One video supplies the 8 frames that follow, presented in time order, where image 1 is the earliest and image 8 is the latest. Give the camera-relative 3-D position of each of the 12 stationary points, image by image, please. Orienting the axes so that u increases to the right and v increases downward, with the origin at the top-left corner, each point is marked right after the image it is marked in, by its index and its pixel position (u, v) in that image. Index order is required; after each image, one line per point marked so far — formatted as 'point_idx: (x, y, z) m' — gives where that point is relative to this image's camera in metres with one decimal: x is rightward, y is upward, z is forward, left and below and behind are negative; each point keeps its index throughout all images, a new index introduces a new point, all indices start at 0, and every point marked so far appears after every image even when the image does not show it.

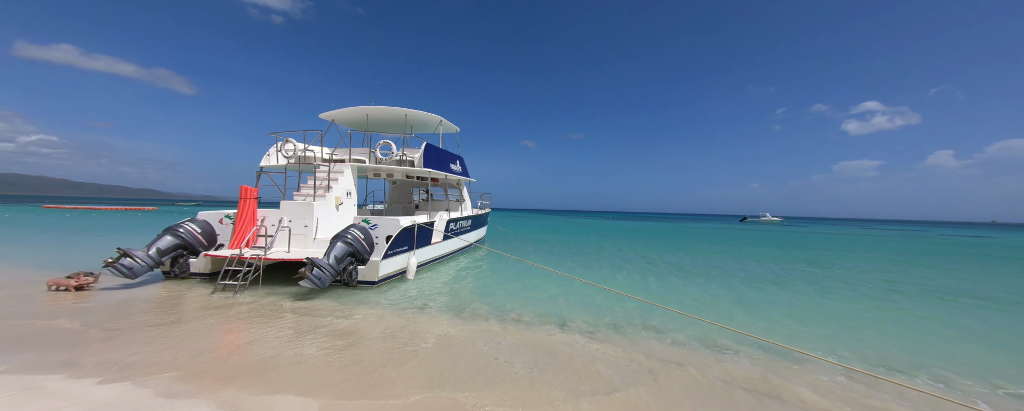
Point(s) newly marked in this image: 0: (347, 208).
0: (-4.6, 0.0, +8.4) m
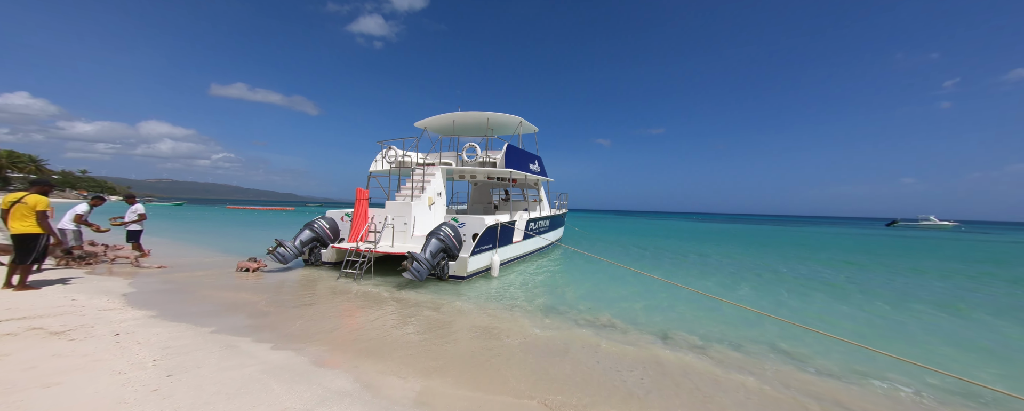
0: (-2.3, 0.0, +9.2) m
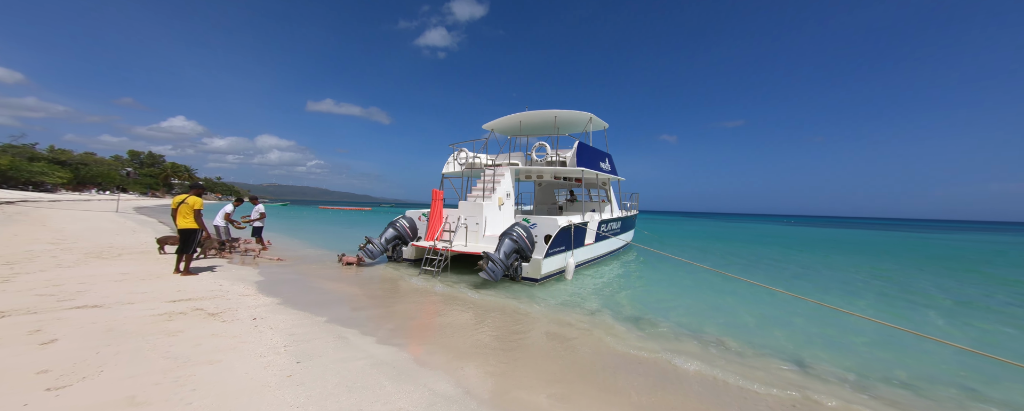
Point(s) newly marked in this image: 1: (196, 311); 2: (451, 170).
0: (-0.1, -0.1, +9.2) m
1: (-4.3, -1.4, +4.2) m
2: (-2.1, +1.3, +11.1) m
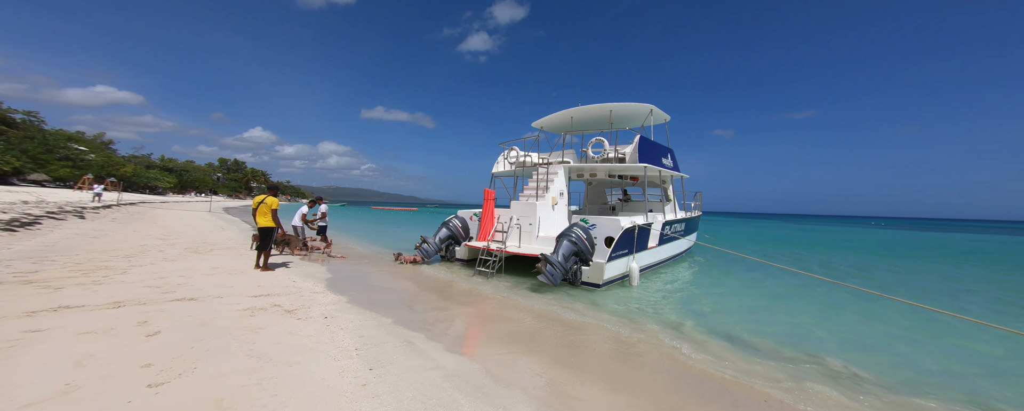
0: (+1.4, -0.1, +8.8) m
1: (-3.3, -1.4, +4.4) m
2: (-0.3, +1.3, +11.0) m
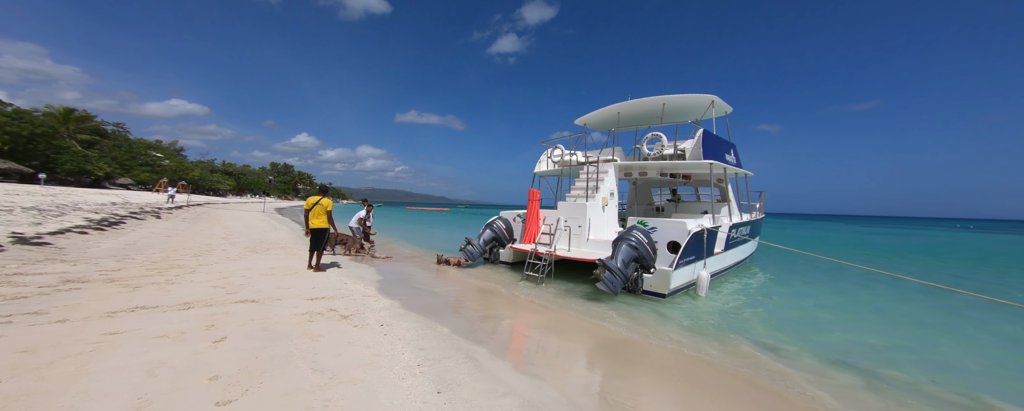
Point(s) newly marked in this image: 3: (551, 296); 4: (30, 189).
0: (+2.6, -0.1, +8.3) m
1: (-2.5, -1.5, +4.3) m
2: (+1.1, +1.2, +10.6) m
3: (+0.8, -1.8, +6.3) m
4: (-27.0, +0.9, +17.6) m
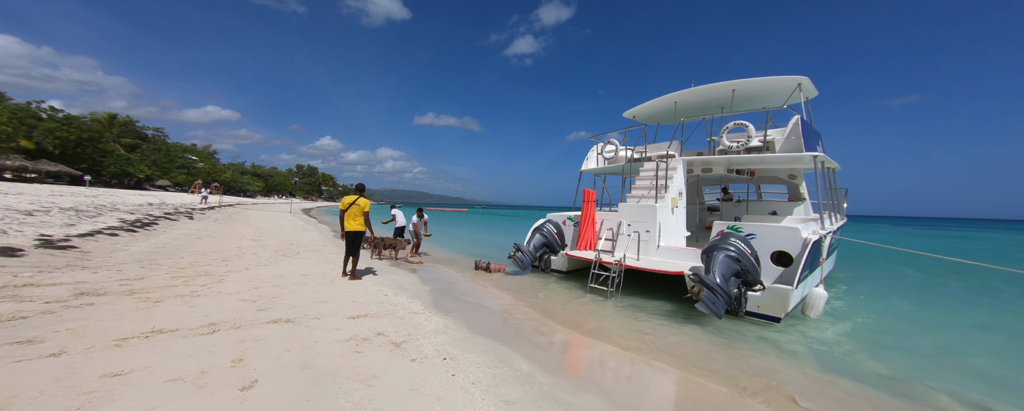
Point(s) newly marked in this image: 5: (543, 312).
0: (+3.9, -0.1, +7.2) m
1: (-1.5, -1.5, +3.5) m
2: (+2.5, +1.2, +9.6) m
3: (+1.9, -1.8, +5.3) m
4: (-25.3, +0.8, +18.1) m
5: (+0.5, -1.9, +5.5) m
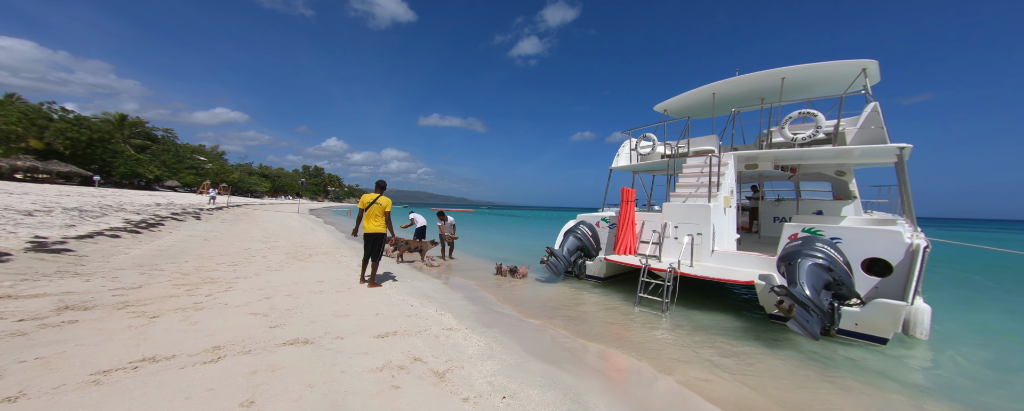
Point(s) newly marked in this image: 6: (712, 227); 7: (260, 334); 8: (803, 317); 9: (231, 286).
0: (+4.5, -0.1, +6.5) m
1: (-0.9, -1.5, +2.9) m
2: (+3.2, +1.2, +8.9) m
3: (+2.5, -1.8, +4.6) m
4: (-24.4, +0.8, +17.8) m
5: (+1.2, -1.8, +4.8) m
6: (+3.7, -0.4, +5.8) m
7: (-2.6, -1.3, +3.2) m
8: (+3.4, -1.3, +3.7) m
9: (-4.4, -1.2, +4.9) m
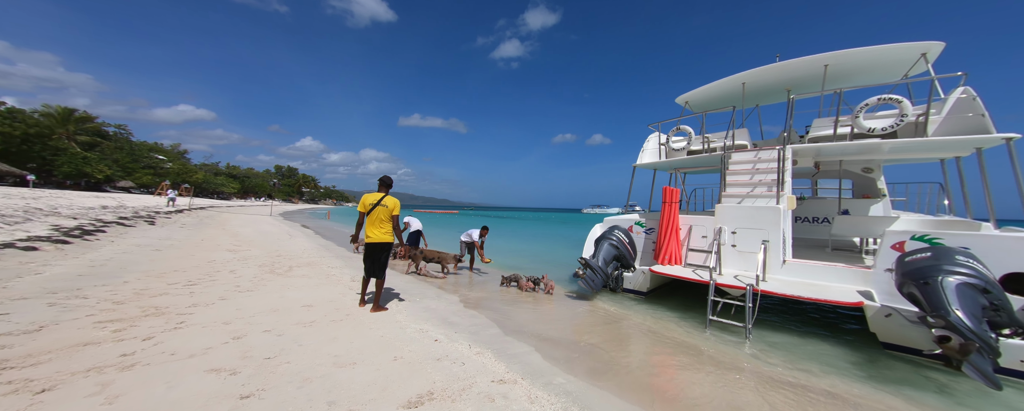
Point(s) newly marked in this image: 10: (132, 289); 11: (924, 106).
0: (+5.1, -0.1, +5.7) m
1: (-0.1, -1.5, +1.8) m
2: (+3.6, +1.2, +8.0) m
3: (+3.2, -1.8, +3.7) m
4: (-24.5, +0.7, +15.3) m
5: (+1.8, -1.9, +3.8) m
6: (+4.3, -0.4, +5.0) m
7: (-1.9, -1.4, +2.0) m
8: (+4.1, -1.3, +2.8) m
9: (-3.7, -1.3, +3.6) m
10: (-5.4, -1.2, +4.4) m
11: (+6.3, +1.5, +4.9) m
